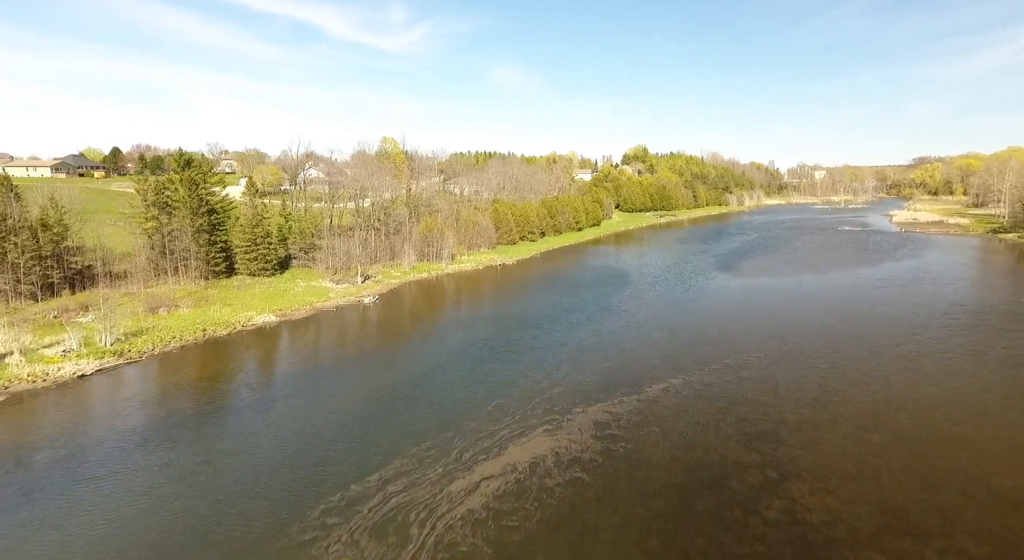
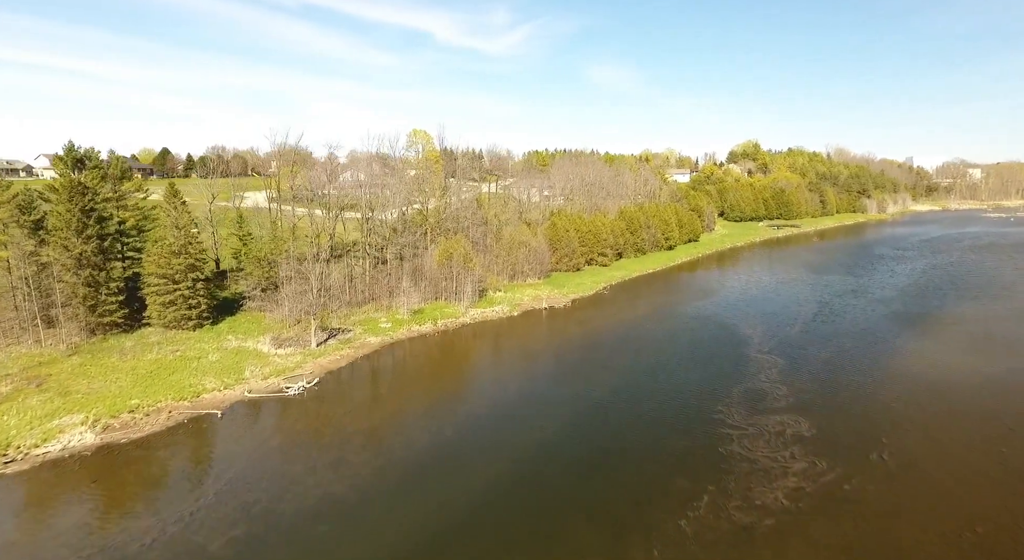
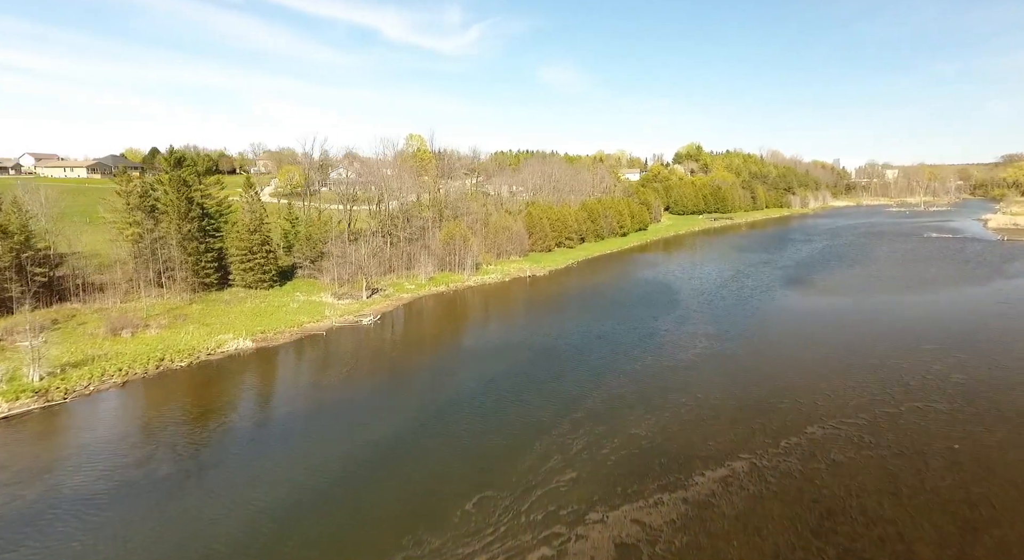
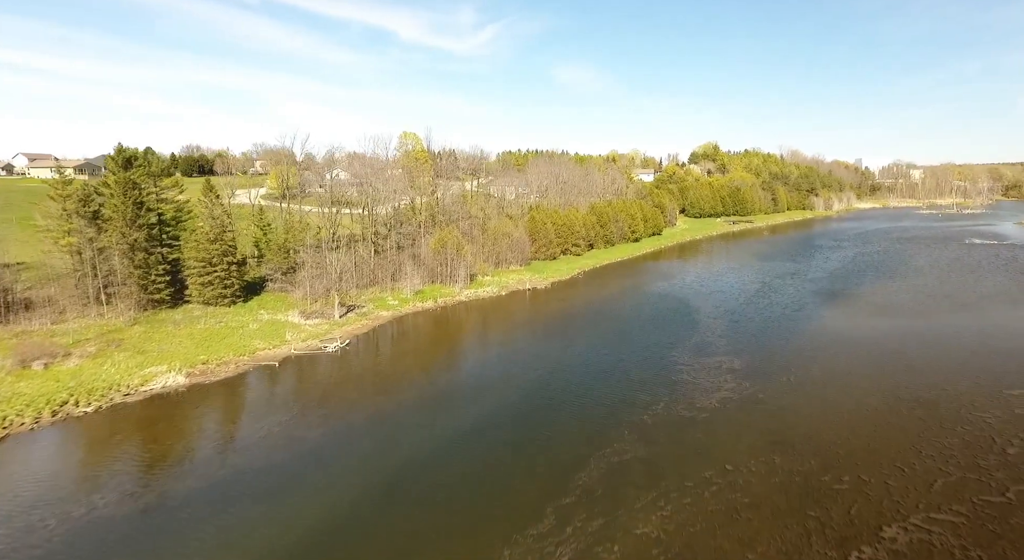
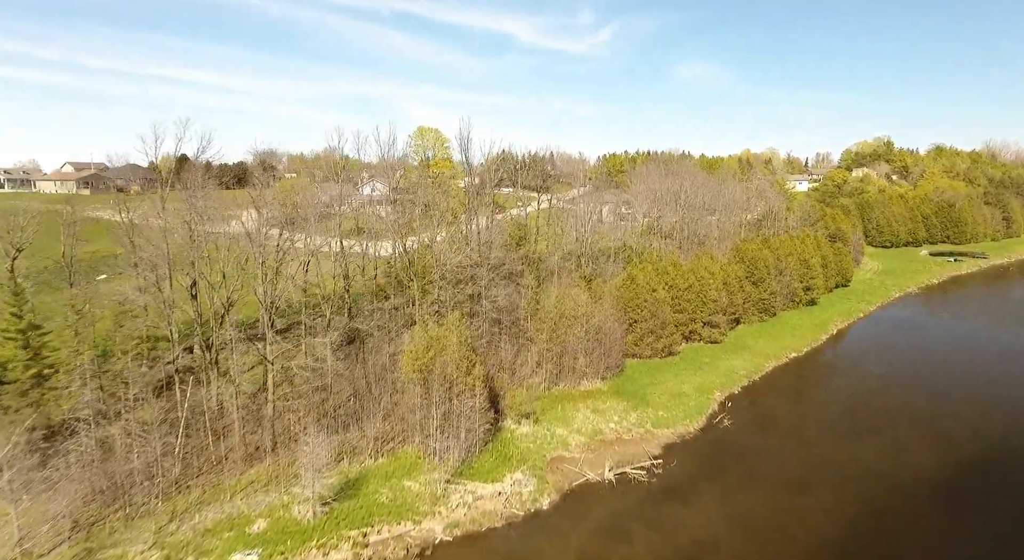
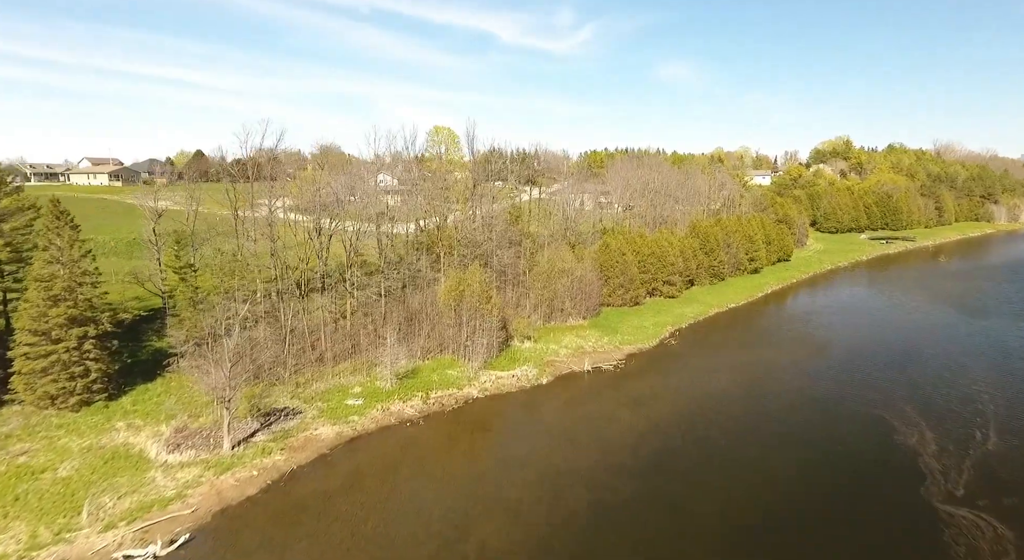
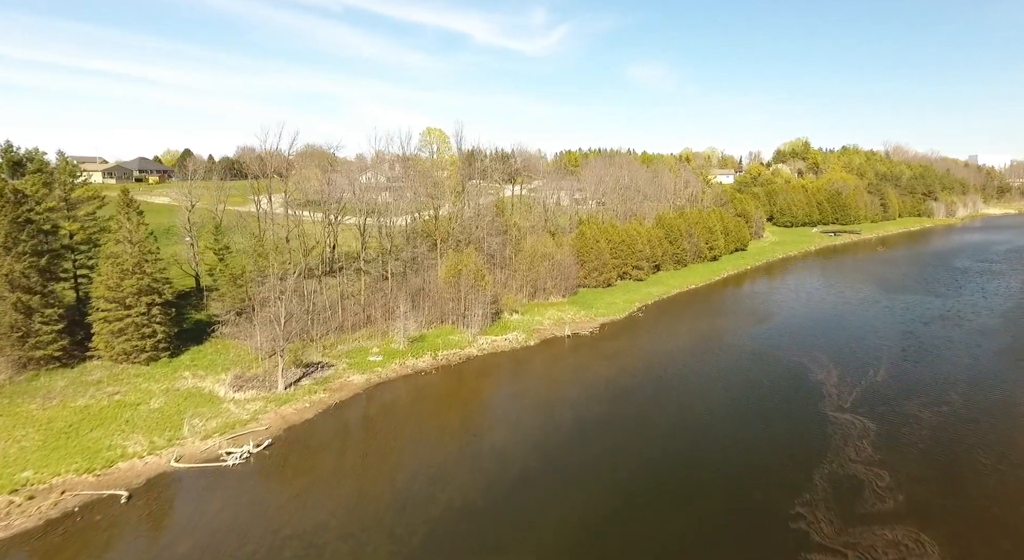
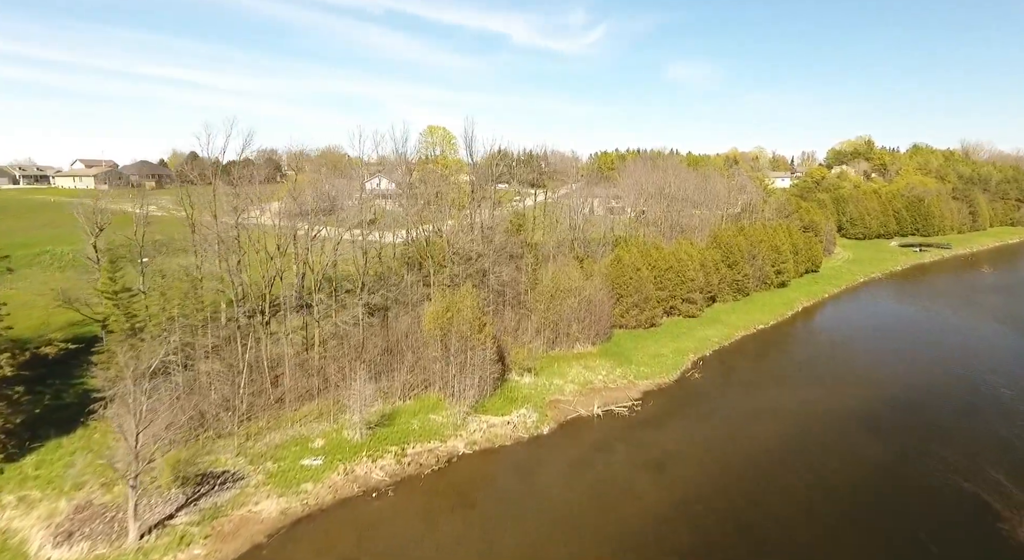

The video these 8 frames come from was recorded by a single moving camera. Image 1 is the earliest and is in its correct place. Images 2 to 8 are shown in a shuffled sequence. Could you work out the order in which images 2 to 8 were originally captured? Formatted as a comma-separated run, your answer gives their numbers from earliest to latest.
3, 4, 2, 7, 6, 8, 5
